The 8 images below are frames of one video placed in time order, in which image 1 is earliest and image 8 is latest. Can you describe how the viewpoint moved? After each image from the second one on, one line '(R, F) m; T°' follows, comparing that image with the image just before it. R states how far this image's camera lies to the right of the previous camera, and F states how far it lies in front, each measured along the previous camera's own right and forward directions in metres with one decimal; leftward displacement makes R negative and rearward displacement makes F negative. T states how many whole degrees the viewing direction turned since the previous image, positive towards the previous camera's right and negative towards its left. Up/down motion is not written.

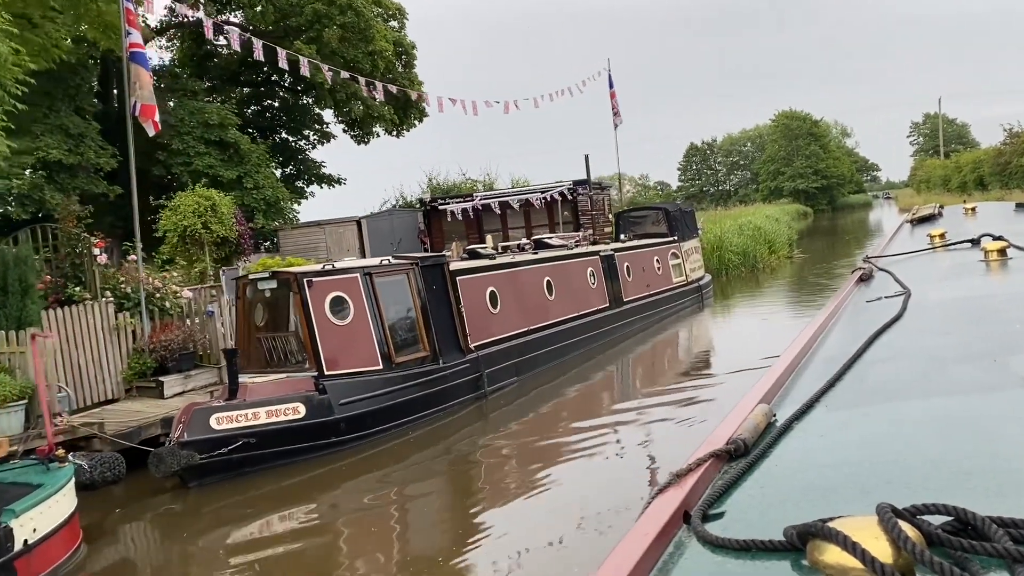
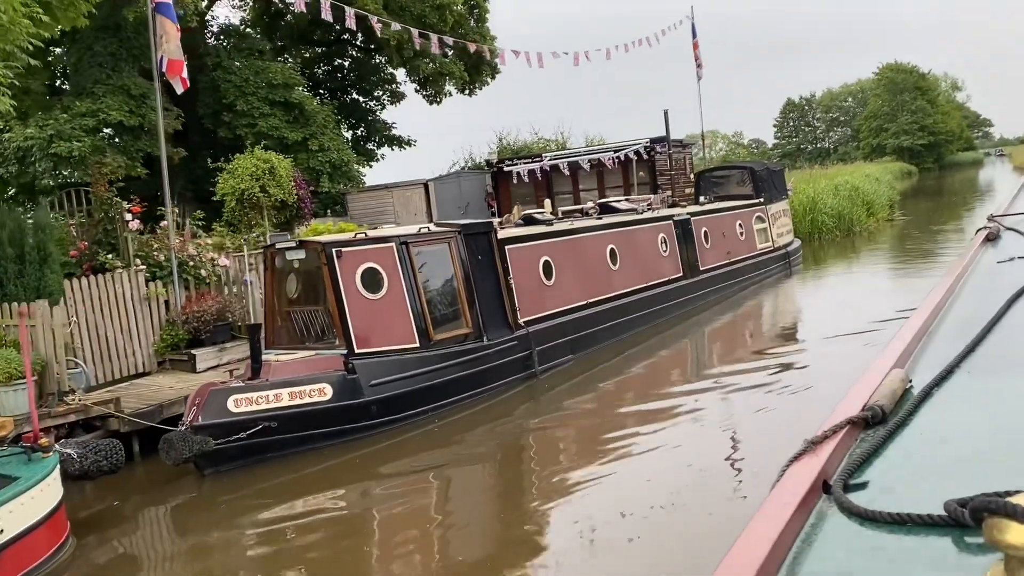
(+0.3, +0.8) m; -6°
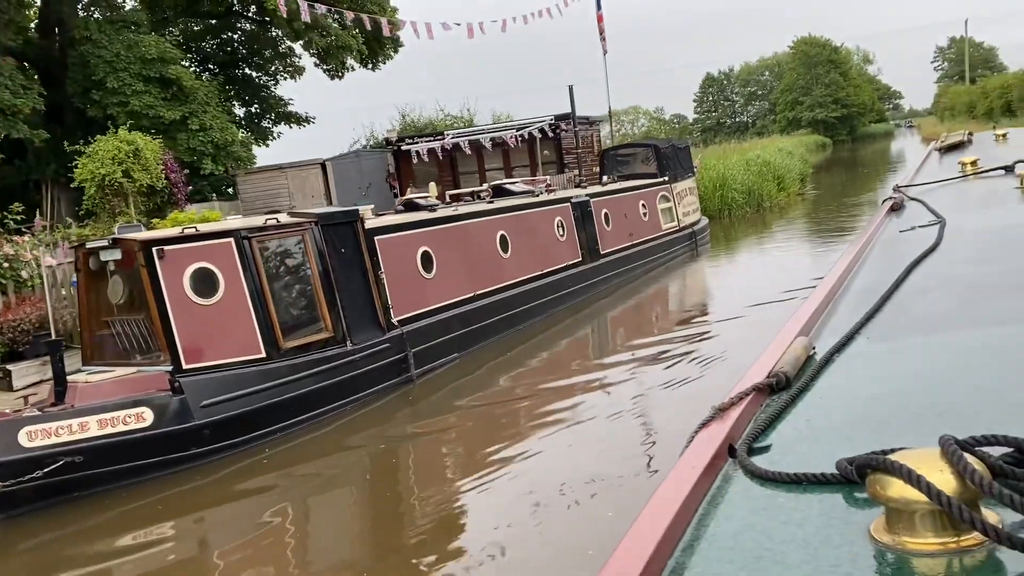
(+0.5, +0.8) m; +5°
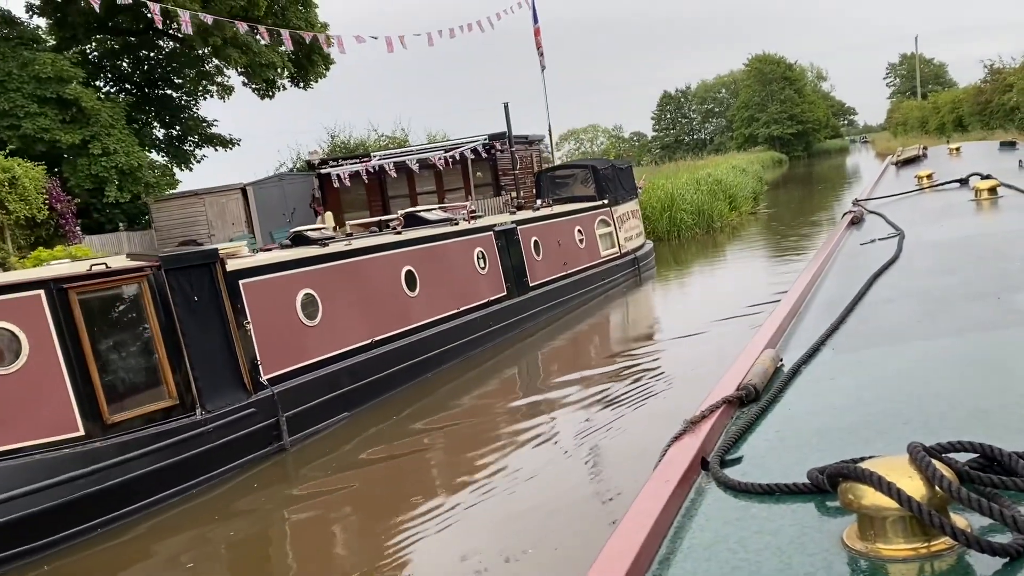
(+0.6, +1.1) m; +2°
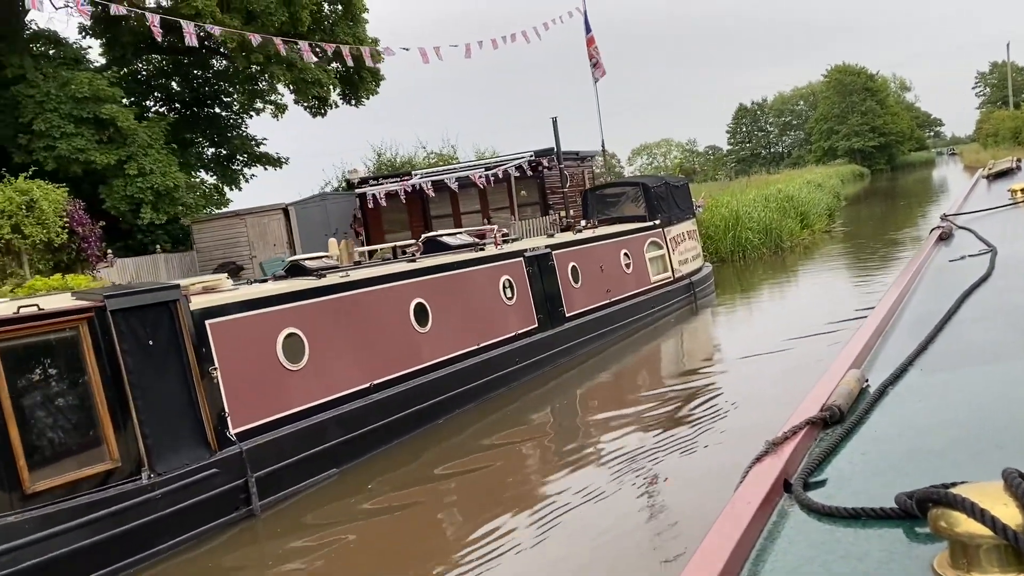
(+0.4, +1.0) m; -5°
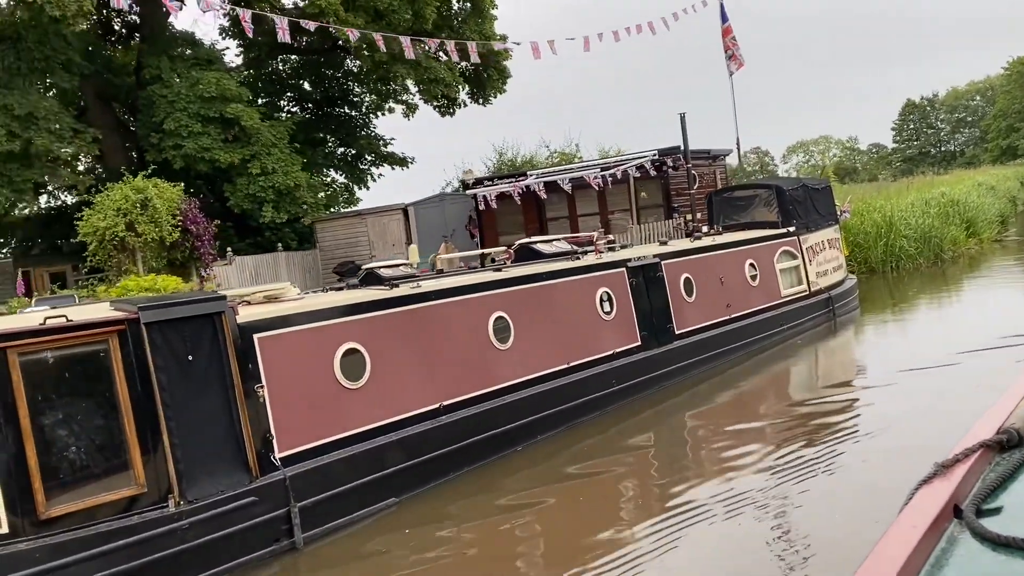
(+0.4, +0.7) m; -9°
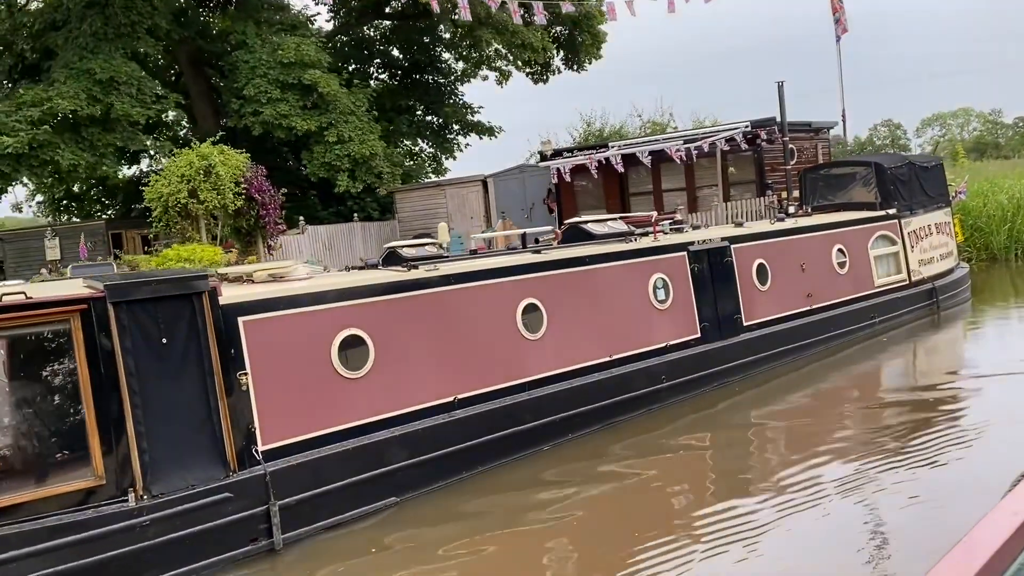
(+0.6, +0.6) m; -7°
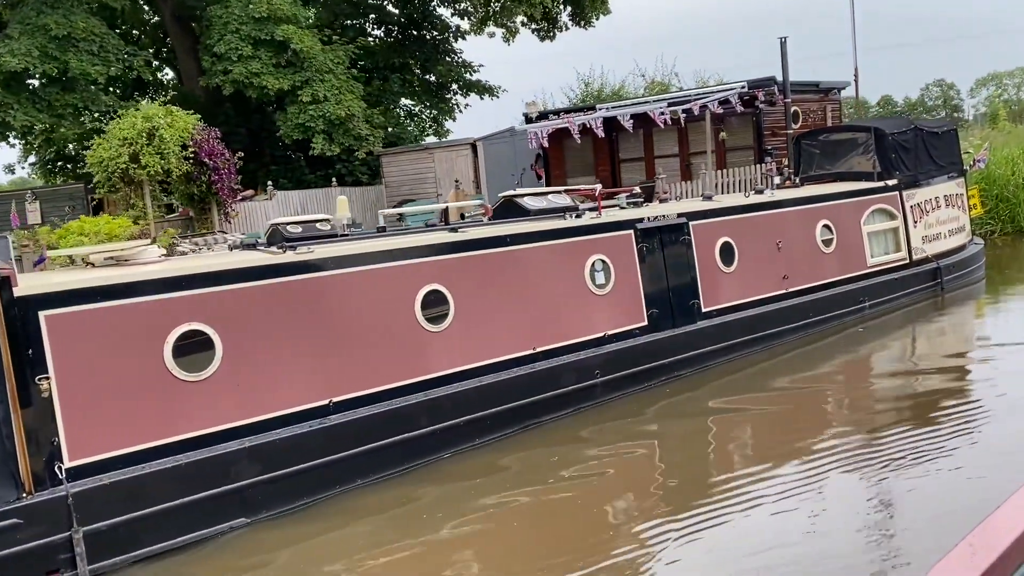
(+0.9, +0.8) m; -3°
